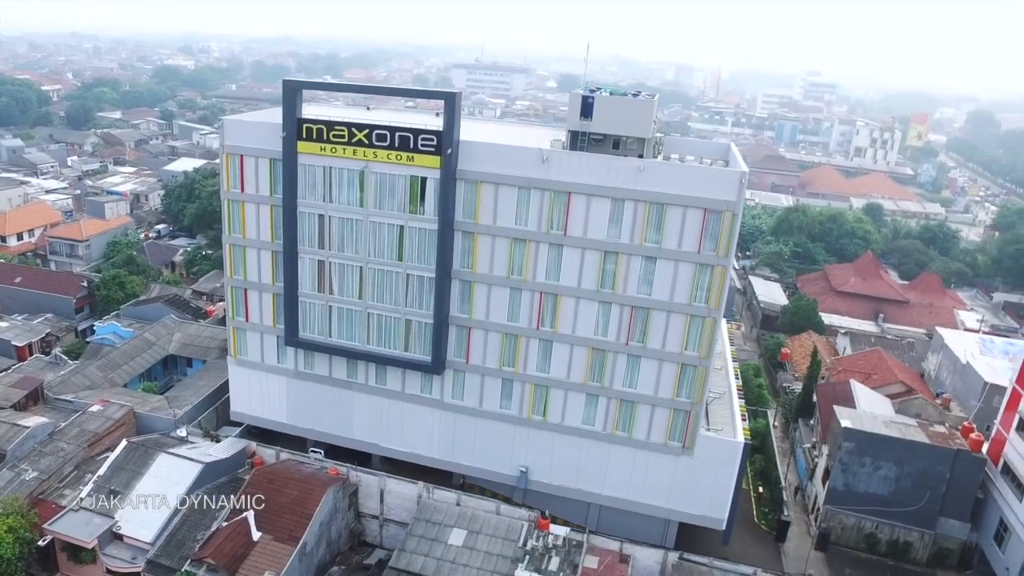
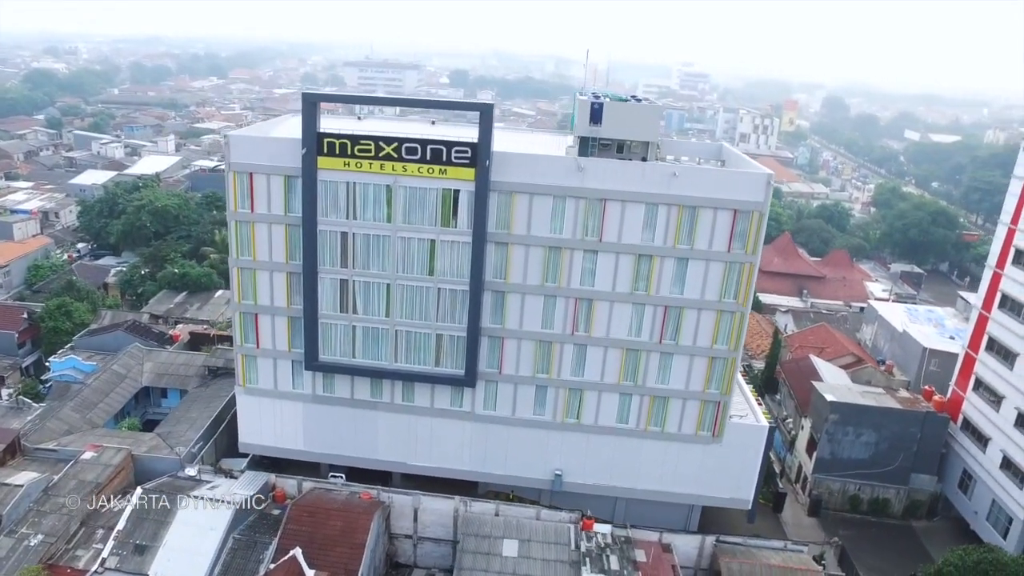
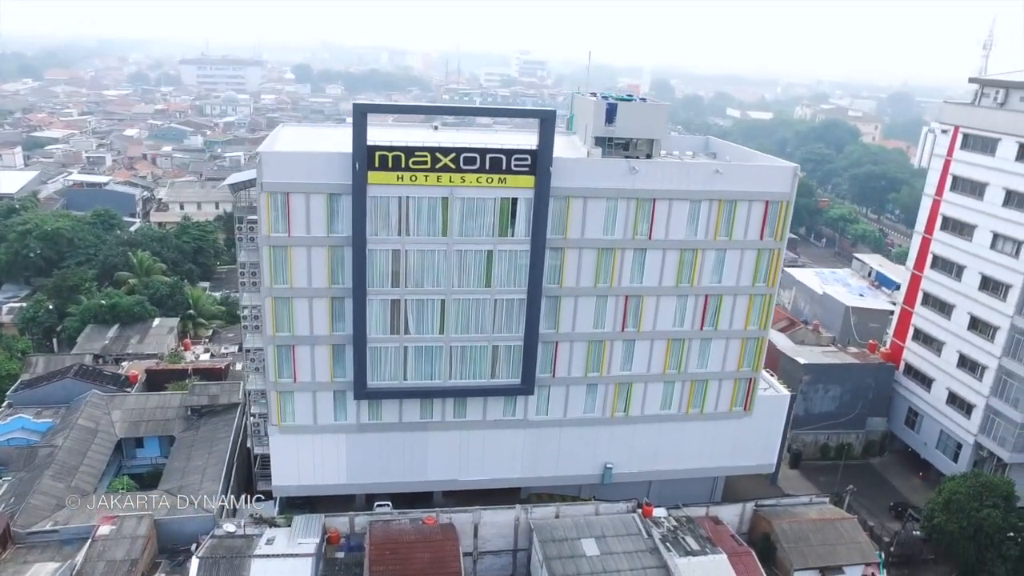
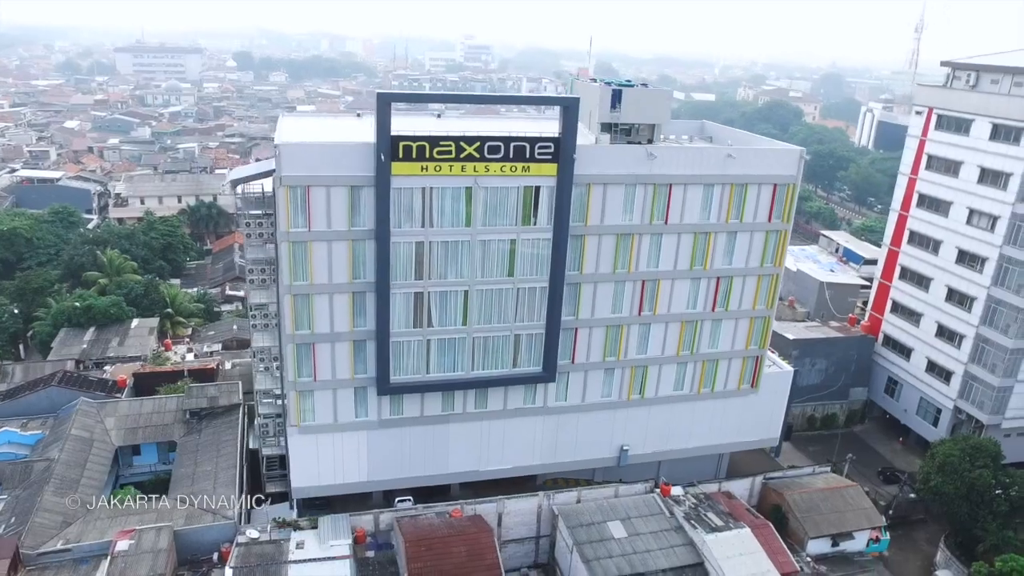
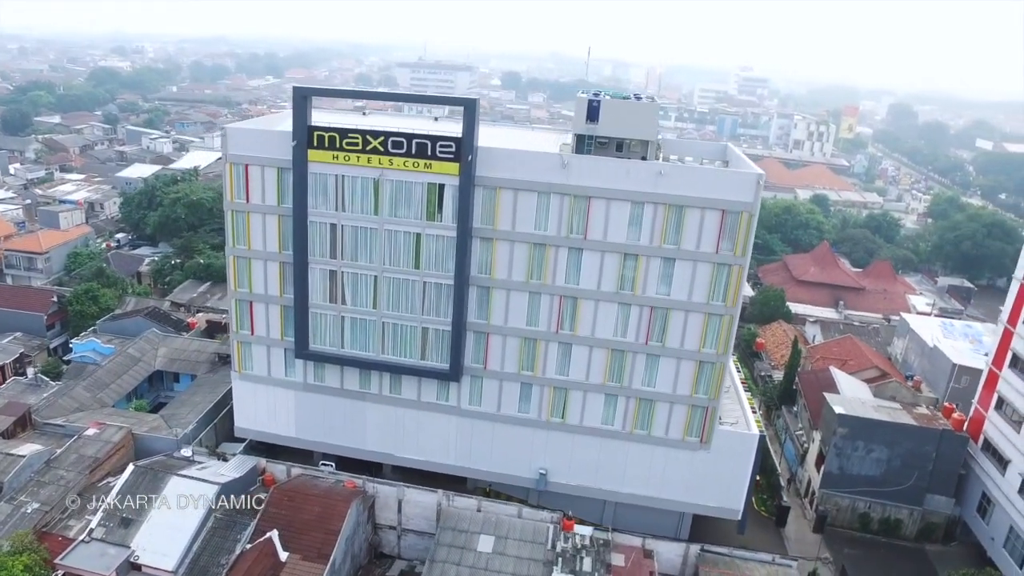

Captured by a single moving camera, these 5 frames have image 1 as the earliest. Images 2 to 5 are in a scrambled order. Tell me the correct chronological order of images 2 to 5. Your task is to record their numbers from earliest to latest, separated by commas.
5, 2, 3, 4
